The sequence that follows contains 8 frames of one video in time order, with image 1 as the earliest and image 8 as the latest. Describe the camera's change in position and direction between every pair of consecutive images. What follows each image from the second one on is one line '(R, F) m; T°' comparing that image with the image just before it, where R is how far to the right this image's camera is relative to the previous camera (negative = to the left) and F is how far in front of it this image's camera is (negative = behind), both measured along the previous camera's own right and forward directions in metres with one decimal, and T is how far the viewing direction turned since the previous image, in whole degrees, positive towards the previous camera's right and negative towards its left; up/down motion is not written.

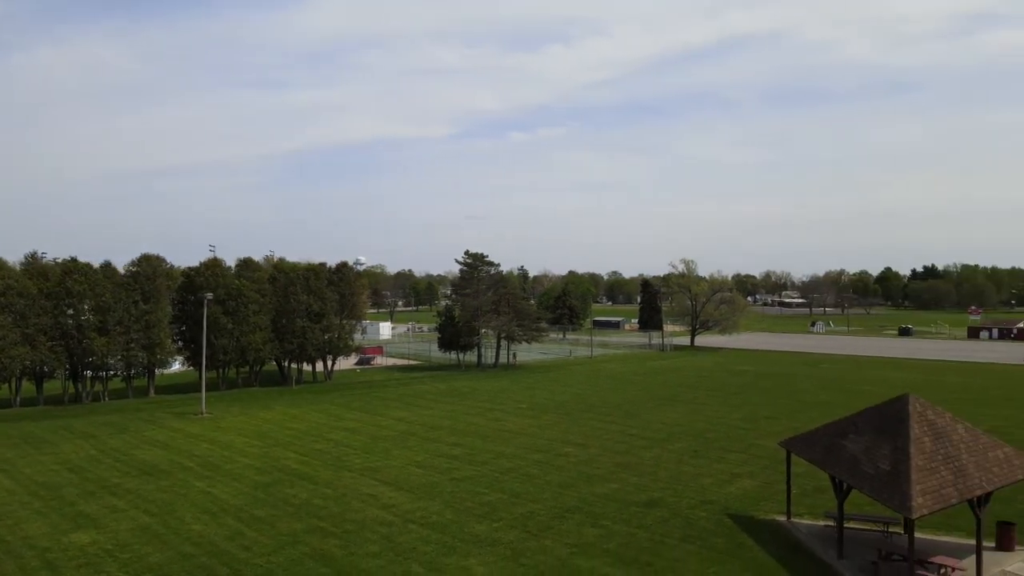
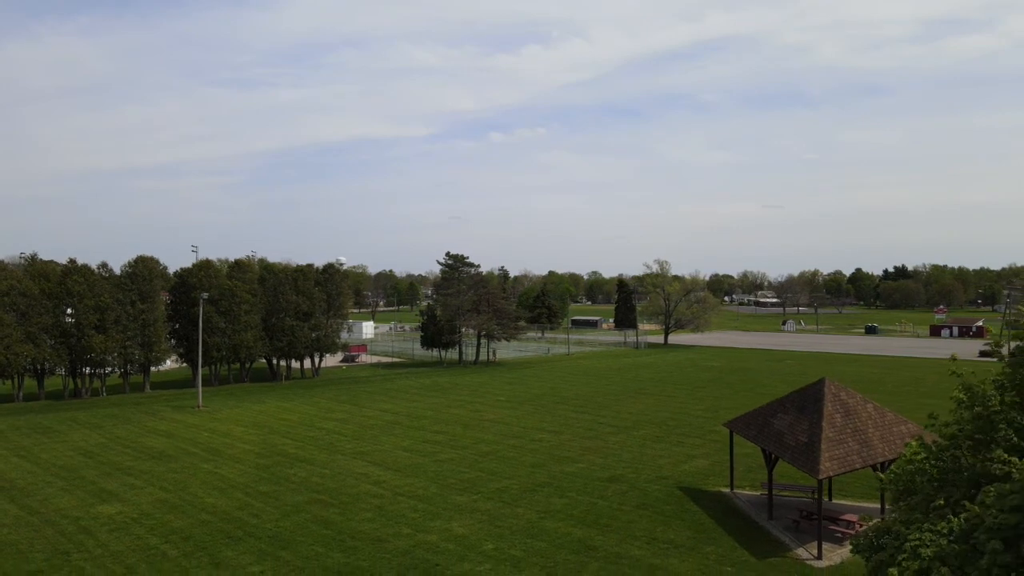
(+0.1, -2.2) m; +2°
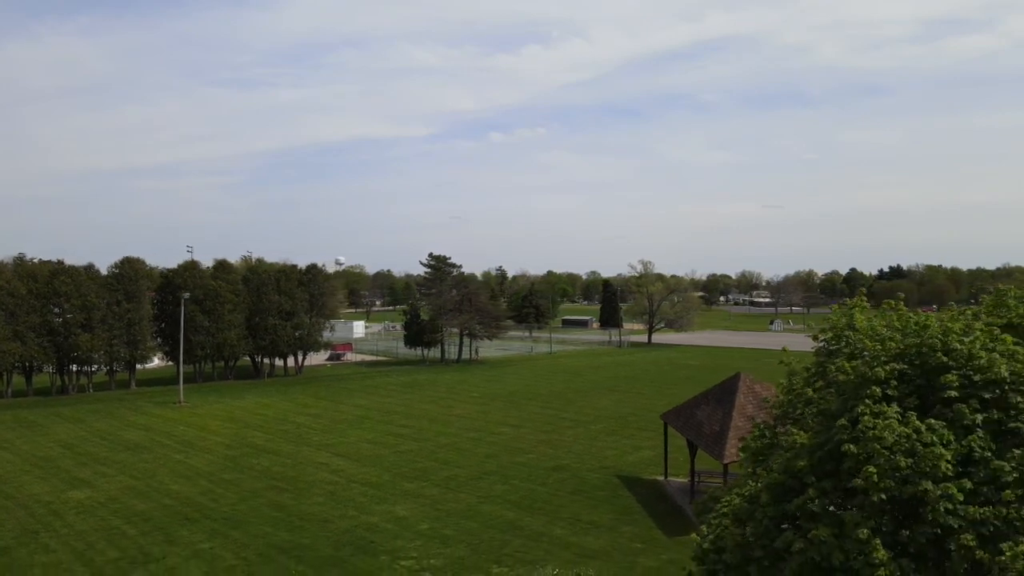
(+1.6, -1.2) m; 0°
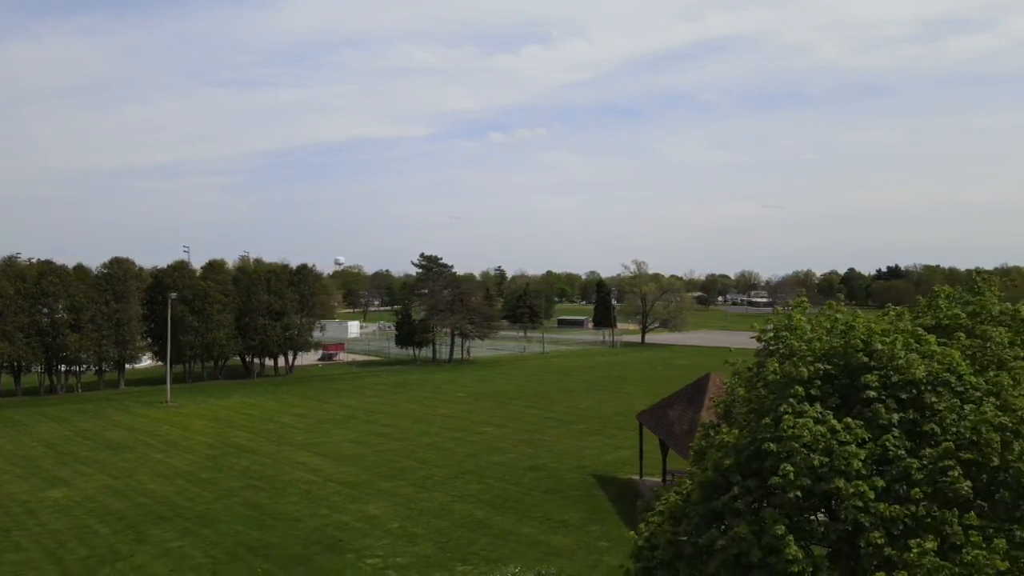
(+0.7, -0.1) m; 0°
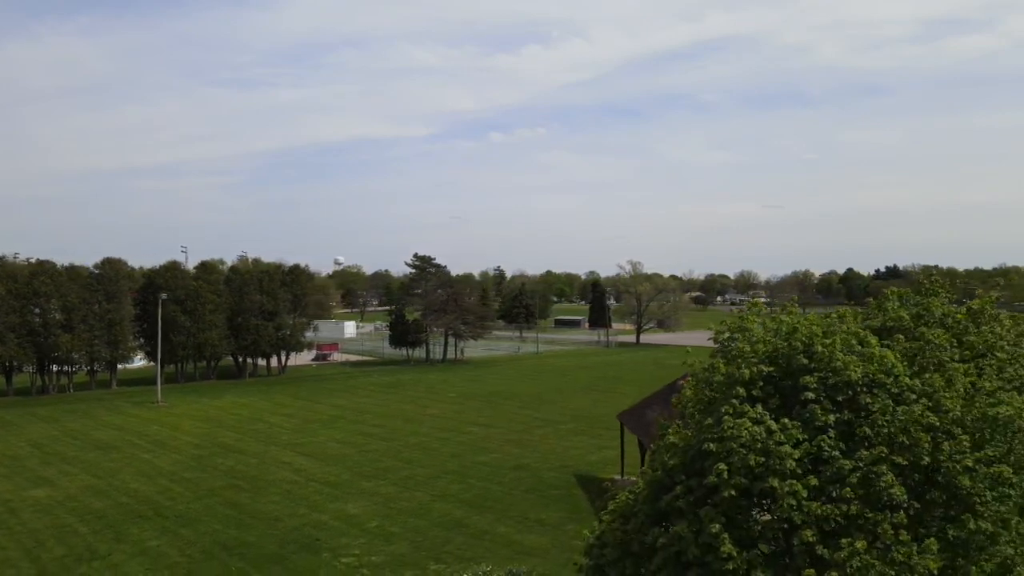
(+0.6, -0.1) m; 0°
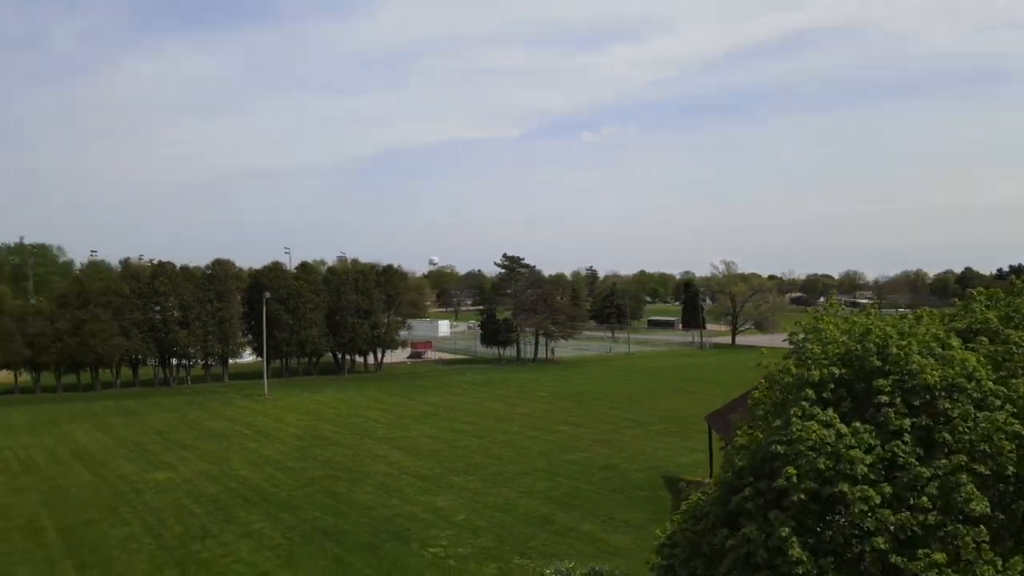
(+0.1, 0.0) m; -8°
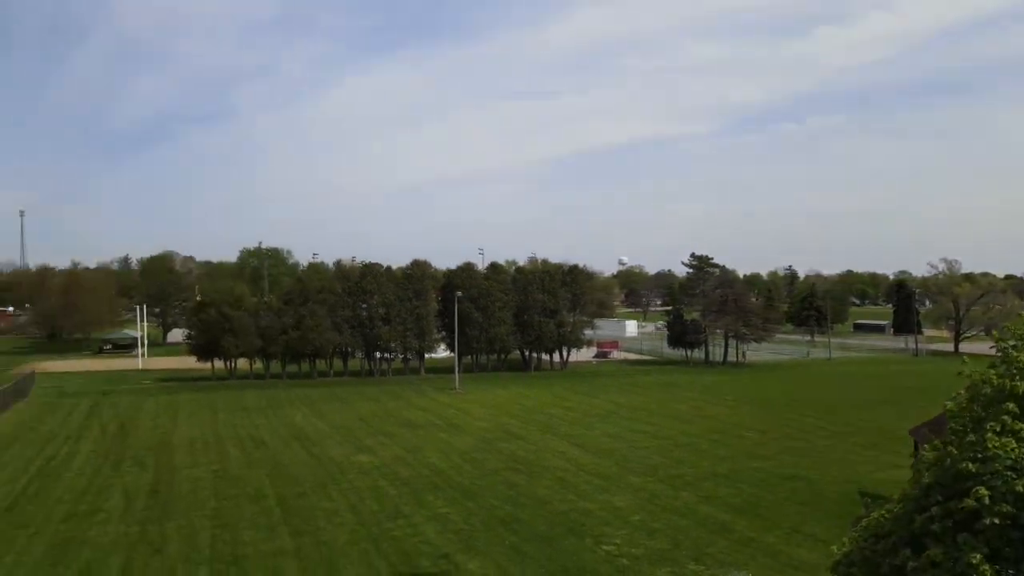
(+0.3, 0.0) m; -16°
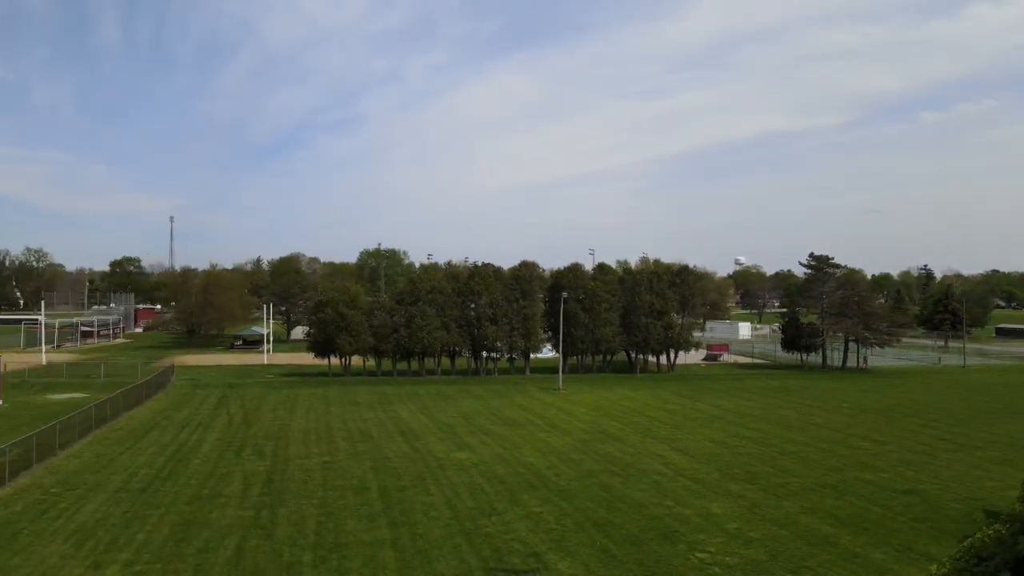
(+0.4, -0.1) m; -9°
